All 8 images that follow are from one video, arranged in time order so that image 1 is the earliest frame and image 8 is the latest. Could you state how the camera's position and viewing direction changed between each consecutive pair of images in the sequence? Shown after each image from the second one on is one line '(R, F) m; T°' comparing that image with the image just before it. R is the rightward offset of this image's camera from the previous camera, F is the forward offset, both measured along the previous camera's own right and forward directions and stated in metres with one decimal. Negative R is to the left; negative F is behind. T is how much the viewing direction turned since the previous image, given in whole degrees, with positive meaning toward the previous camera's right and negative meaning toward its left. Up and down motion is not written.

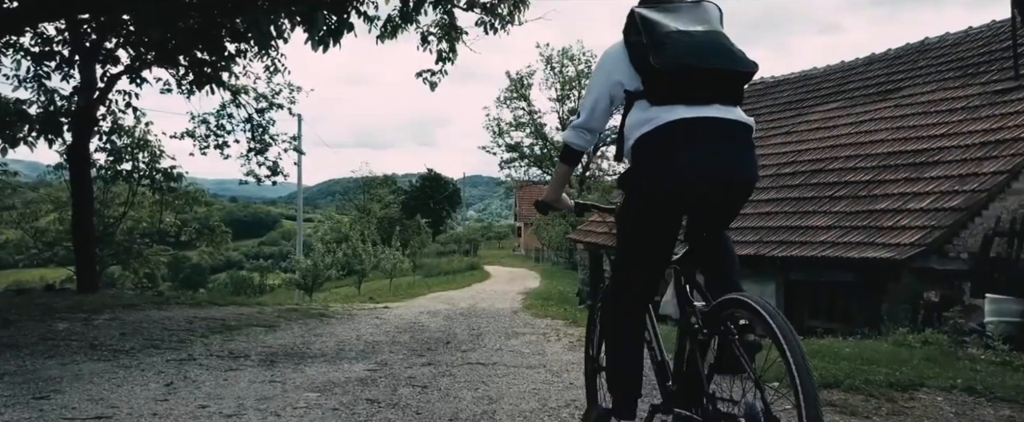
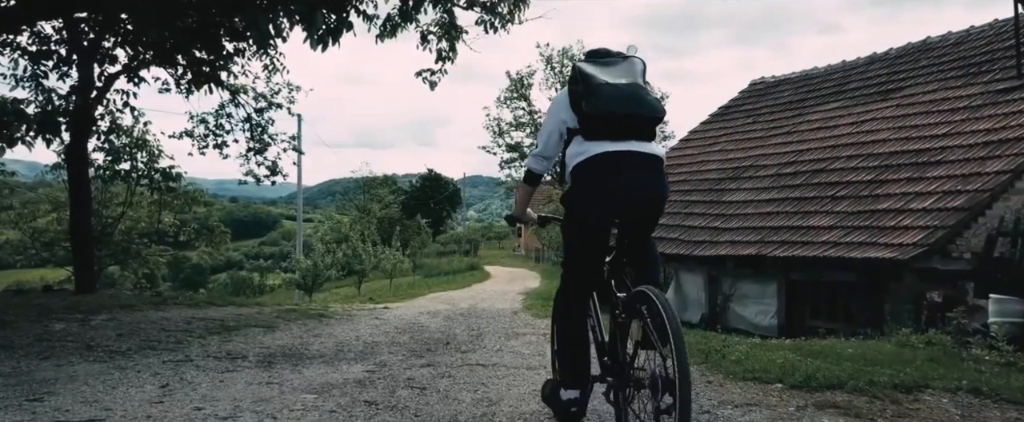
(0.0, +0.1) m; 0°
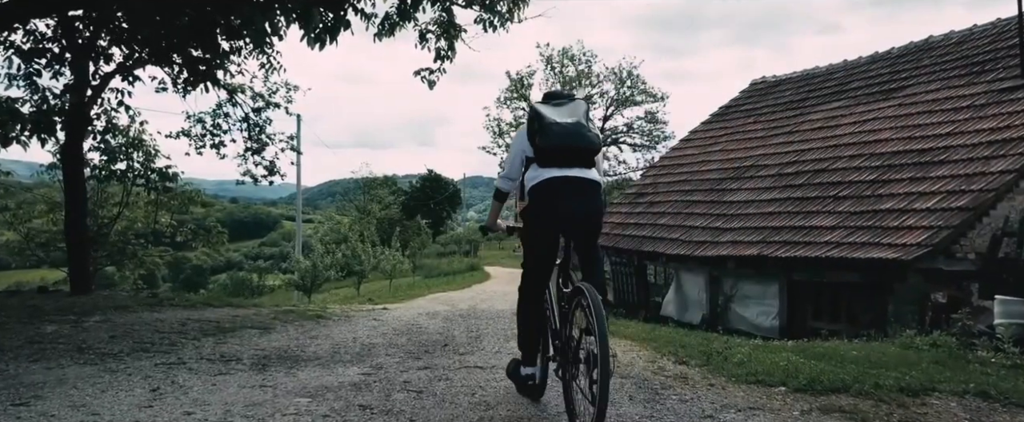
(0.0, +0.1) m; 0°
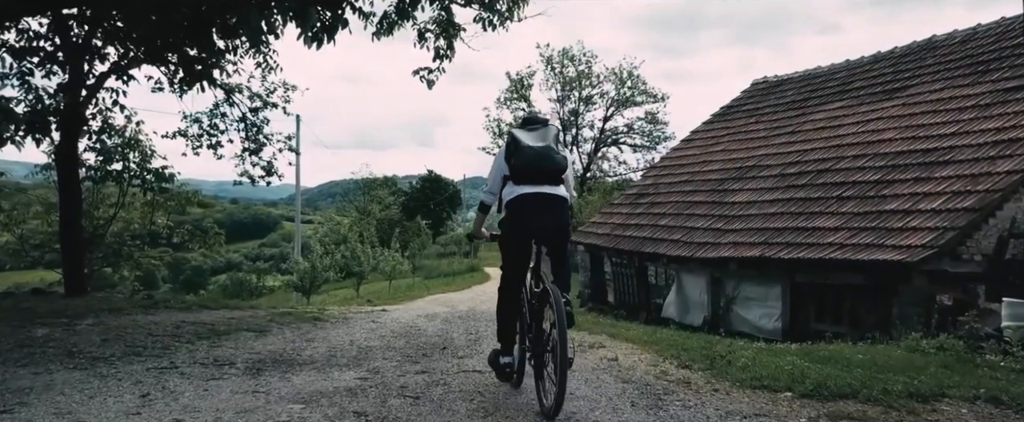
(0.0, +0.1) m; 0°
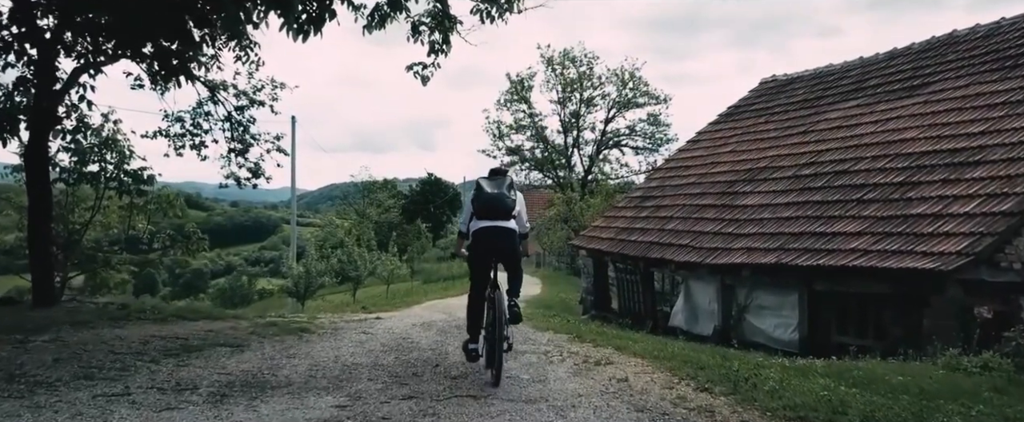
(0.0, +0.8) m; 0°
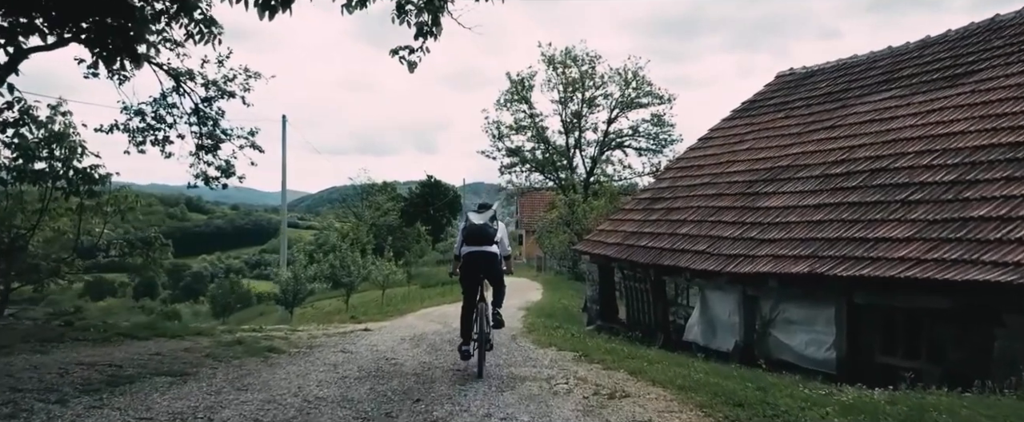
(0.0, +1.5) m; 0°
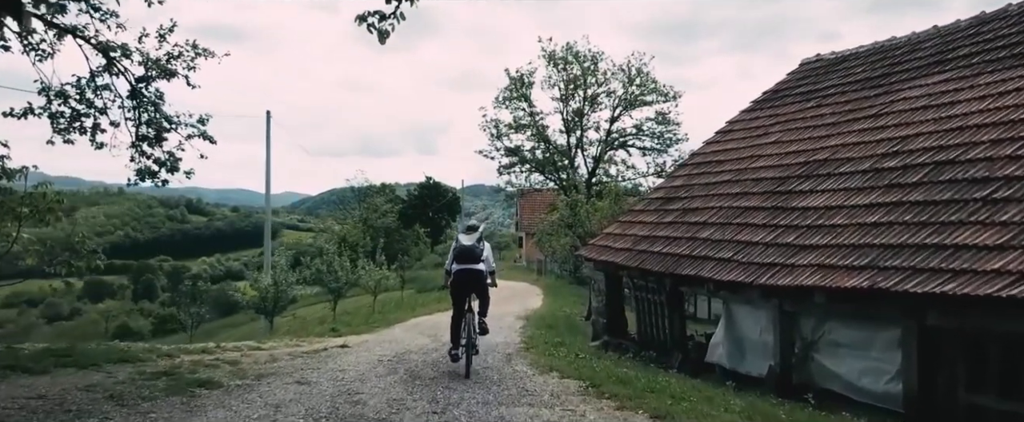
(+0.1, +2.0) m; 0°
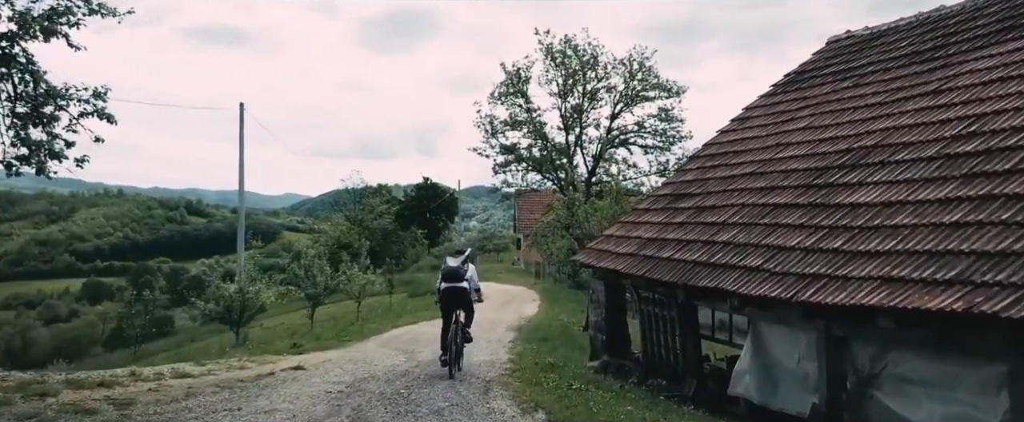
(+0.3, +2.4) m; 0°
